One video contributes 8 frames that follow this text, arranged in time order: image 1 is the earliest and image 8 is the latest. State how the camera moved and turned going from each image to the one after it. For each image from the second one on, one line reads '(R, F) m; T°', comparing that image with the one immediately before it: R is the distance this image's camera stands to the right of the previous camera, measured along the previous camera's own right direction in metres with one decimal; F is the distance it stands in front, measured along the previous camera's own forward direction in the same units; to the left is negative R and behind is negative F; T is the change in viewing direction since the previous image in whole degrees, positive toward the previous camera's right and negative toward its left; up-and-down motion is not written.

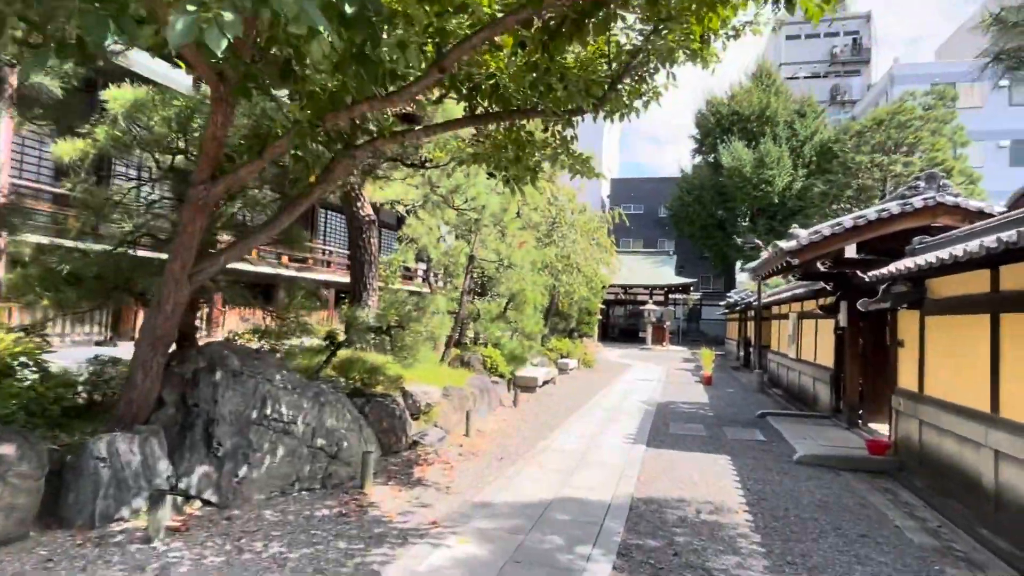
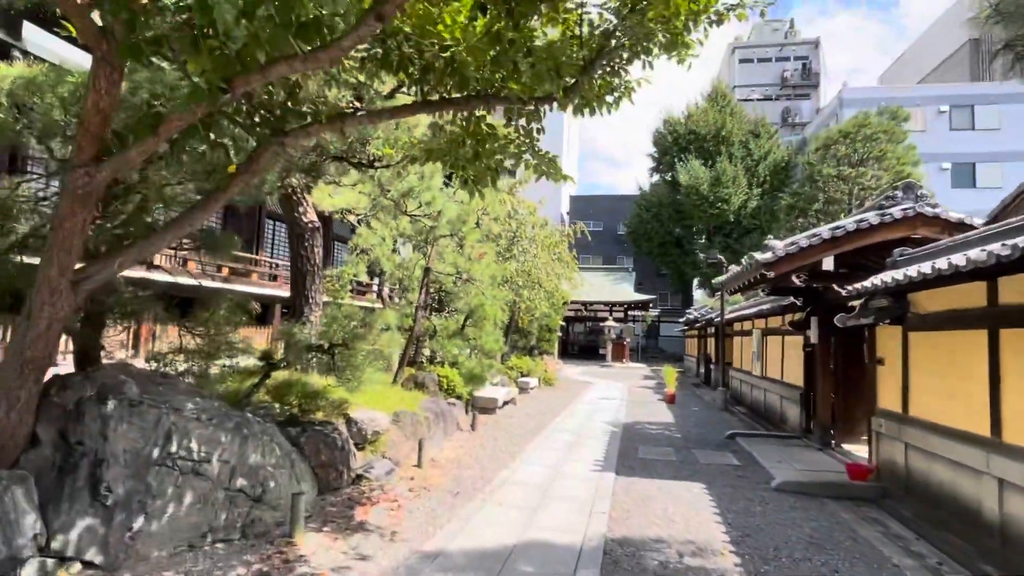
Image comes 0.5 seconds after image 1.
(0.0, +0.6) m; +4°
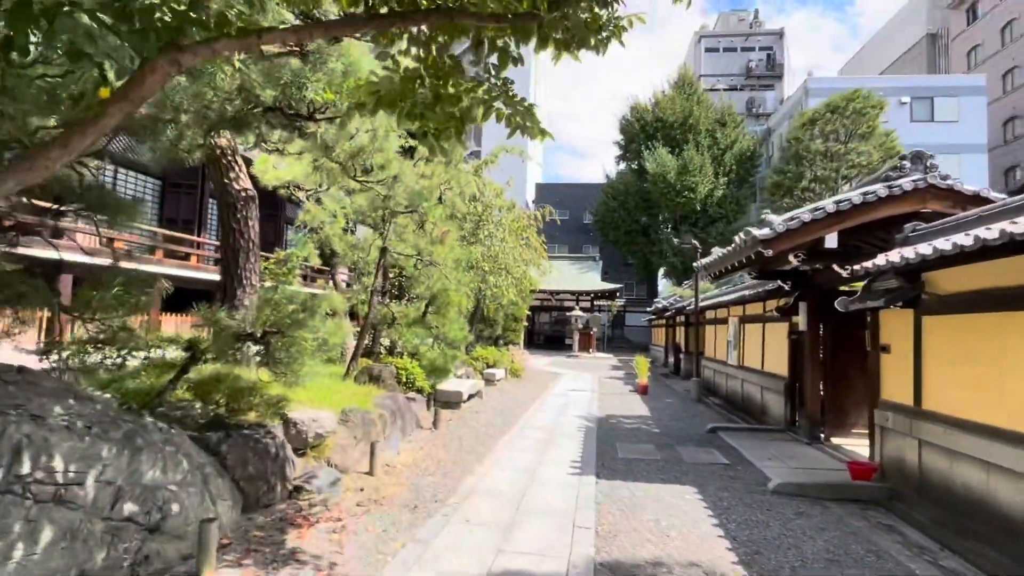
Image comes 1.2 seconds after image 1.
(0.0, +0.9) m; +3°
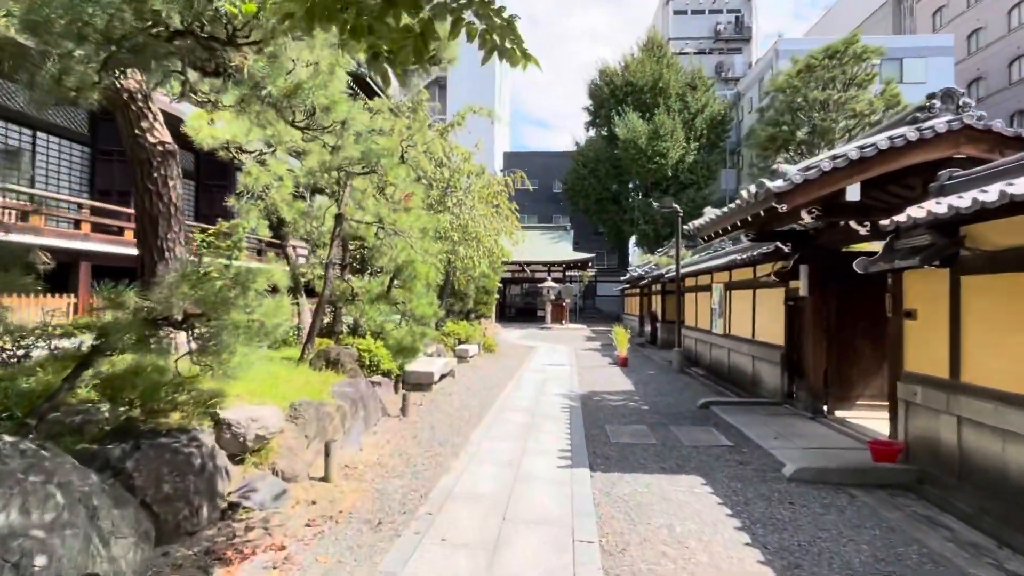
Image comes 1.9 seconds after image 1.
(-0.1, +0.9) m; +3°
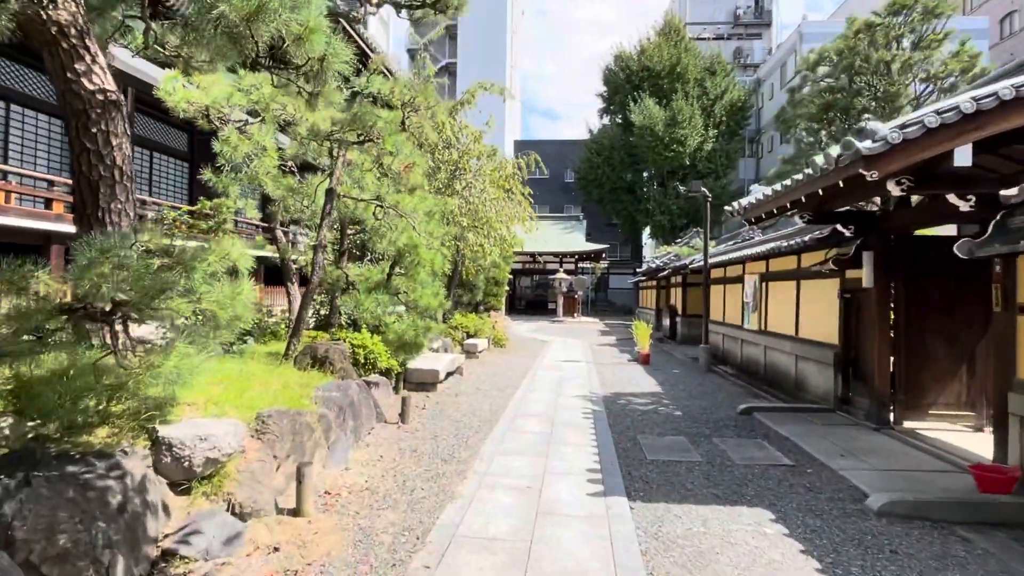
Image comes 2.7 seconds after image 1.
(-0.1, +1.0) m; -1°
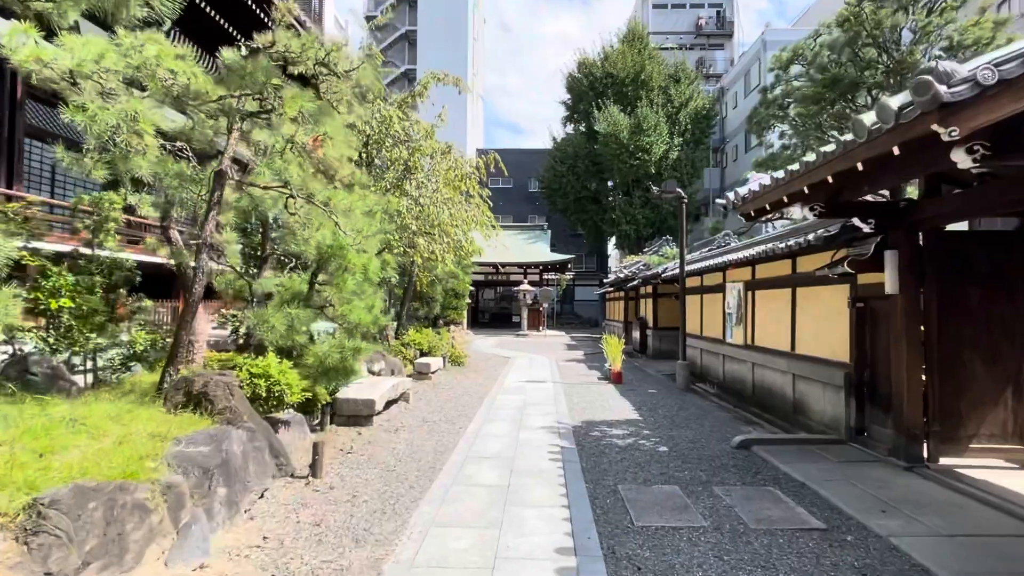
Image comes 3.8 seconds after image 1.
(+0.2, +1.4) m; +3°
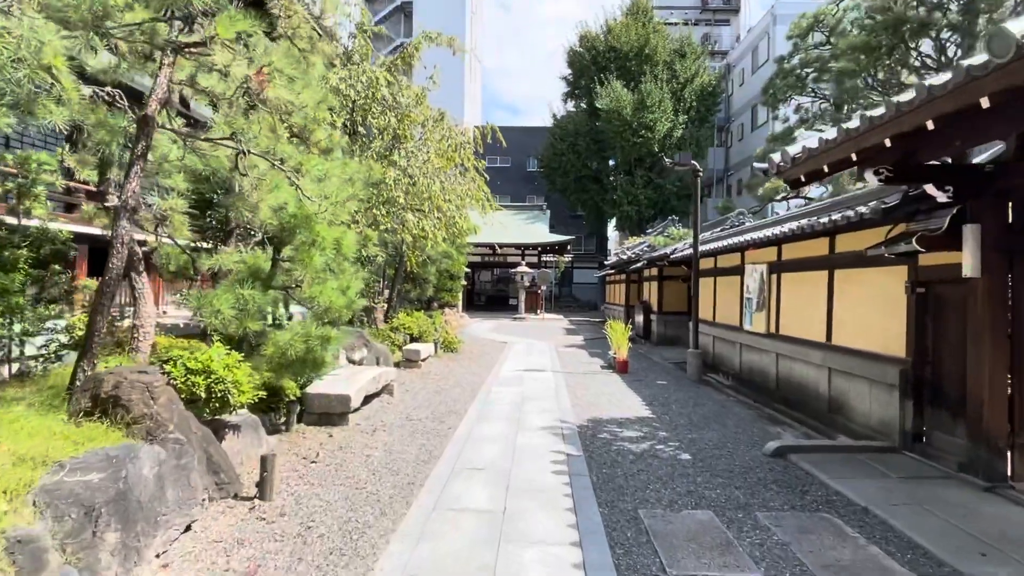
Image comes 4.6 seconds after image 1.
(0.0, +1.0) m; 0°
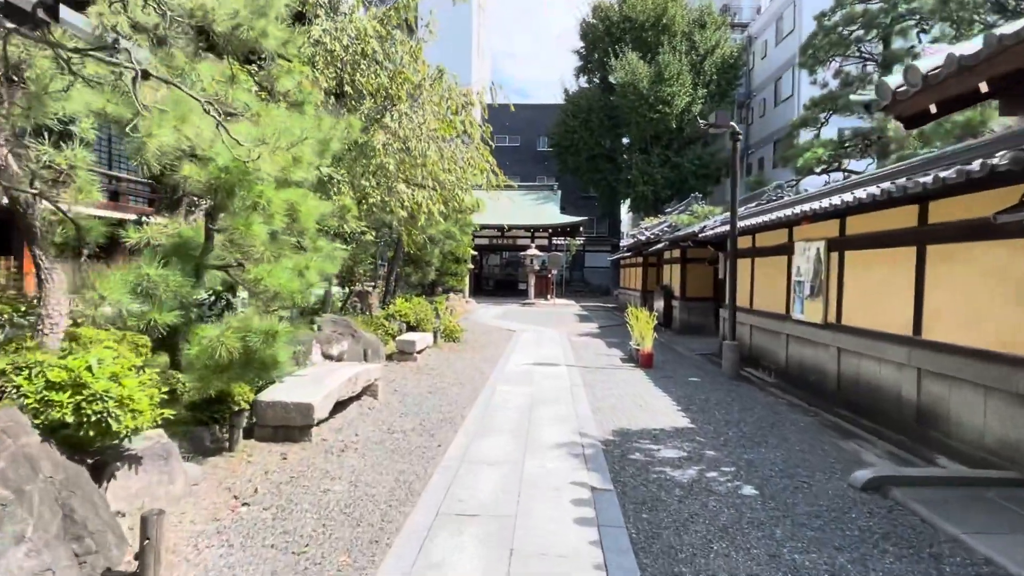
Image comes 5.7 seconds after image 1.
(0.0, +1.3) m; -1°
